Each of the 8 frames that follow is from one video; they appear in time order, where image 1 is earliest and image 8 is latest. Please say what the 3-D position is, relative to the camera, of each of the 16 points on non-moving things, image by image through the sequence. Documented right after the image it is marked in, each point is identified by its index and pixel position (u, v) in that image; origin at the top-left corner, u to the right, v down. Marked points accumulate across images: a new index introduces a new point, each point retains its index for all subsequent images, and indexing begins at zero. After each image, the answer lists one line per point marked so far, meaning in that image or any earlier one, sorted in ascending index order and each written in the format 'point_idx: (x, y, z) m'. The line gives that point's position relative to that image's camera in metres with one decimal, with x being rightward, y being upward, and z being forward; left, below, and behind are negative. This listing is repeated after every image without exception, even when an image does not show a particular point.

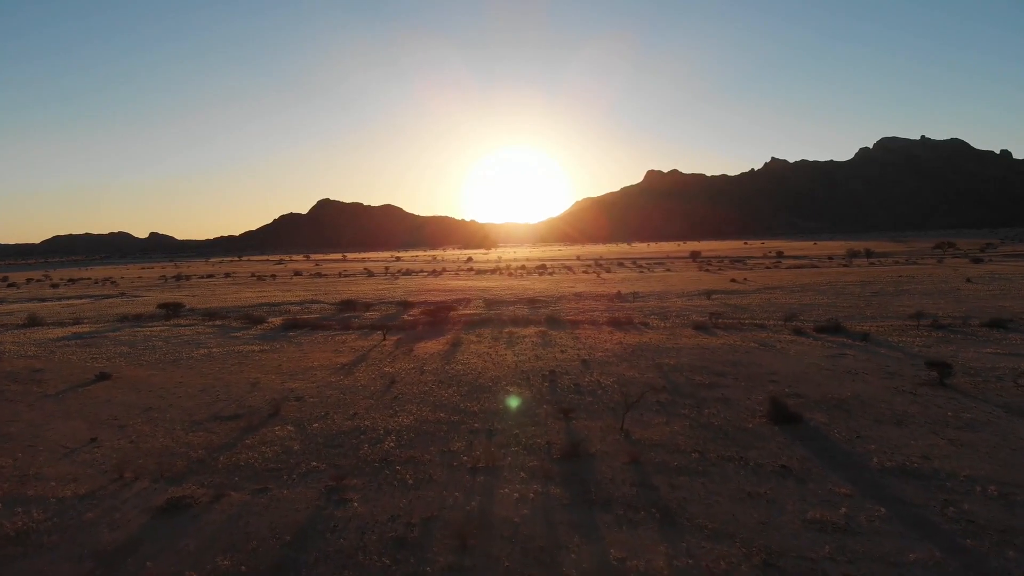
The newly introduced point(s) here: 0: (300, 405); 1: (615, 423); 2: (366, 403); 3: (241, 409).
0: (-3.3, -1.8, +17.6) m
1: (+1.3, -1.7, +14.3) m
2: (-2.2, -1.8, +17.2) m
3: (-4.3, -1.9, +17.8) m
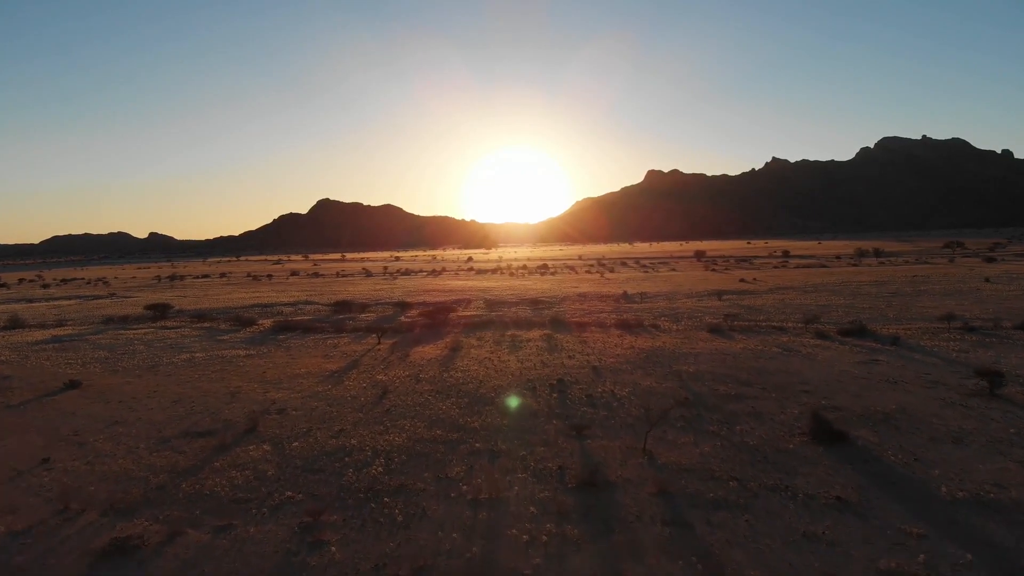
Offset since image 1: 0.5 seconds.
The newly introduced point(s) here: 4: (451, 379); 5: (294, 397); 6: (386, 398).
0: (-3.3, -1.8, +15.8) m
1: (+1.4, -1.7, +12.5) m
2: (-2.2, -1.8, +15.4) m
3: (-4.2, -1.9, +15.9) m
4: (-1.0, -1.5, +18.9) m
5: (-3.5, -1.7, +18.1) m
6: (-1.9, -1.7, +17.1) m
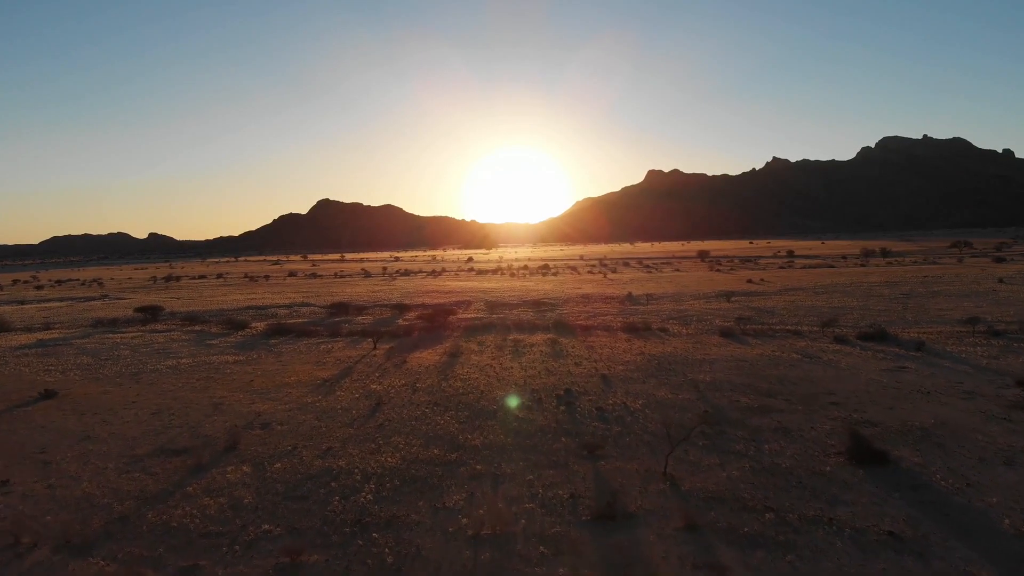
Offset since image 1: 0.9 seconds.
0: (-3.2, -1.9, +14.5) m
1: (+1.4, -1.8, +11.3) m
2: (-2.1, -1.8, +14.1) m
3: (-4.1, -2.0, +14.7) m
4: (-1.0, -1.6, +17.6) m
5: (-3.4, -1.8, +16.8) m
6: (-1.9, -1.7, +15.8) m
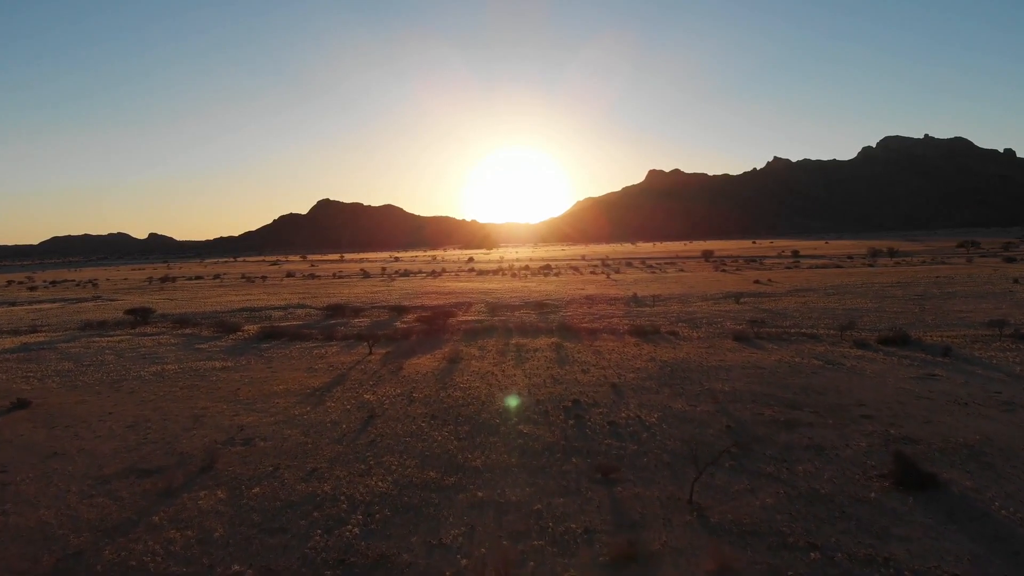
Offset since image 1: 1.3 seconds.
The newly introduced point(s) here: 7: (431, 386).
0: (-3.1, -1.9, +13.3) m
1: (+1.5, -1.8, +10.0) m
2: (-2.0, -1.9, +12.8) m
3: (-4.1, -2.0, +13.4) m
4: (-0.9, -1.6, +16.4) m
5: (-3.4, -1.8, +15.5) m
6: (-1.8, -1.8, +14.6) m
7: (-1.3, -1.6, +18.0) m
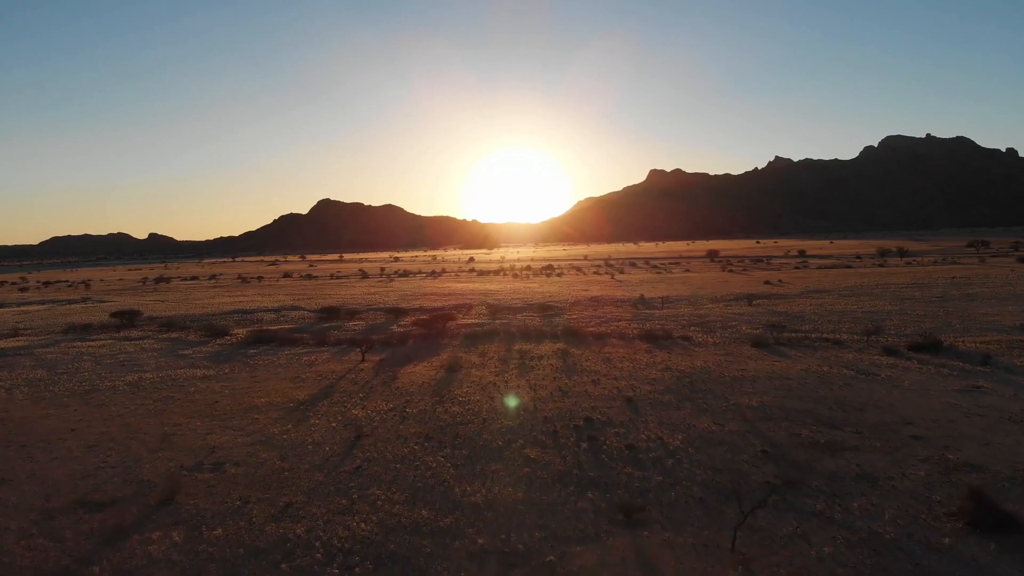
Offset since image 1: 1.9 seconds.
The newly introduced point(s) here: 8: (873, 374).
0: (-3.1, -2.0, +11.6) m
1: (+1.5, -1.9, +8.4) m
2: (-2.0, -1.9, +11.2) m
3: (-4.0, -2.1, +11.8) m
4: (-0.9, -1.7, +14.8) m
5: (-3.3, -1.9, +13.9) m
6: (-1.8, -1.8, +12.9) m
7: (-1.2, -1.6, +16.4) m
8: (+5.8, -1.4, +18.3) m
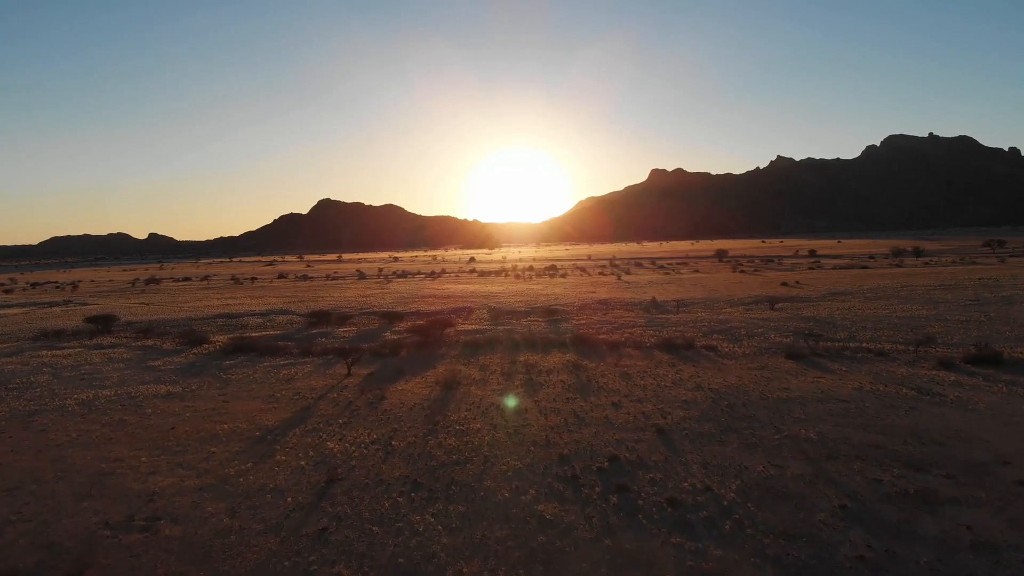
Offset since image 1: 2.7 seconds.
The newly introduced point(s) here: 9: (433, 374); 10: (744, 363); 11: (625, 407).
0: (-3.0, -2.1, +9.1) m
1: (+1.6, -2.0, +5.8) m
2: (-1.9, -2.0, +8.6) m
3: (-4.0, -2.2, +9.2) m
4: (-0.8, -1.7, +12.2) m
5: (-3.3, -2.0, +11.3) m
6: (-1.7, -1.9, +10.4) m
7: (-1.1, -1.7, +13.8) m
8: (+5.9, -1.5, +15.7) m
9: (-1.4, -1.5, +19.3) m
10: (+4.1, -1.3, +19.9) m
11: (+1.5, -1.6, +14.5) m
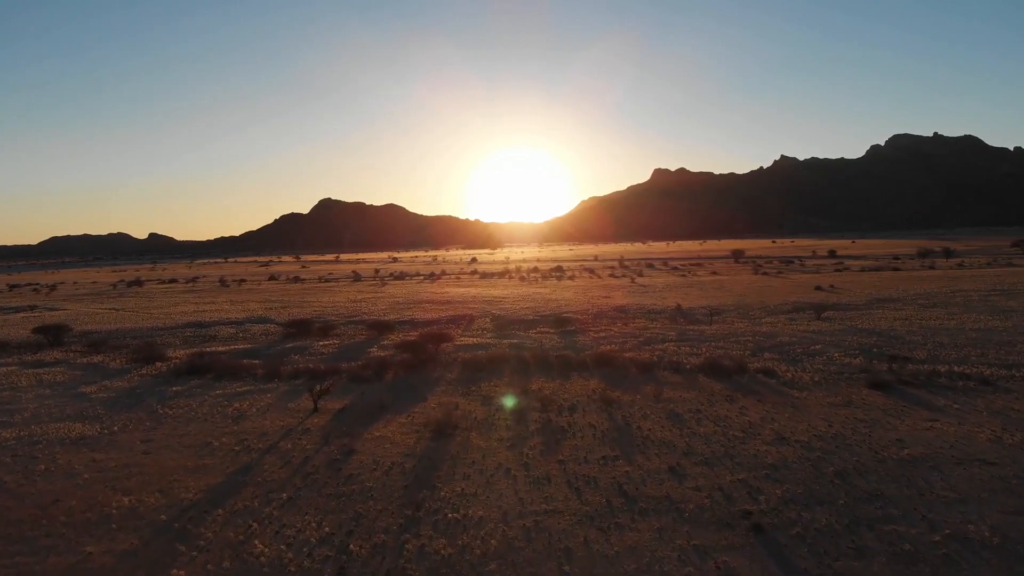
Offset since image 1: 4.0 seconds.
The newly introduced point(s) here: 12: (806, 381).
0: (-2.9, -2.2, +4.8) m
1: (+1.8, -2.1, +1.5) m
2: (-1.8, -2.2, +4.3) m
3: (-3.8, -2.3, +4.9) m
4: (-0.6, -1.9, +7.9) m
5: (-3.1, -2.1, +7.0) m
6: (-1.5, -2.1, +6.1) m
7: (-1.0, -1.9, +9.5) m
8: (+6.1, -1.6, +11.4) m
9: (-1.2, -1.6, +15.0) m
10: (+4.2, -1.5, +15.6) m
11: (+1.6, -1.7, +10.2) m
12: (+4.5, -1.4, +17.5) m
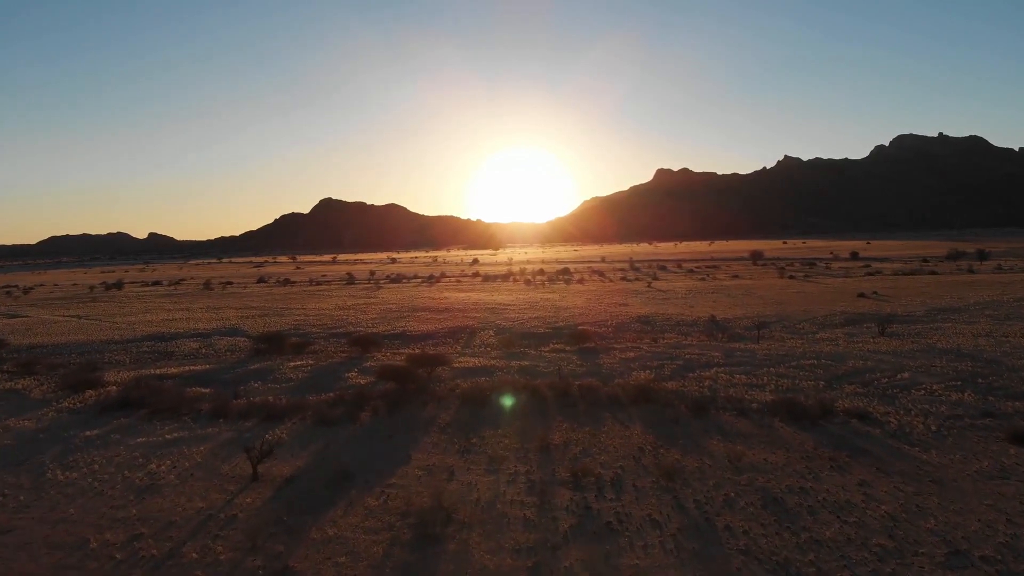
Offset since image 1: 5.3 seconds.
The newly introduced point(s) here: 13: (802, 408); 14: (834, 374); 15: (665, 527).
0: (-2.7, -2.4, +0.3) m
1: (+1.9, -2.3, -3.0) m
2: (-1.6, -2.4, -0.1) m
3: (-3.7, -2.5, +0.5) m
4: (-0.5, -2.1, +3.4) m
5: (-2.9, -2.3, +2.6) m
6: (-1.4, -2.3, +1.6) m
7: (-0.8, -2.1, +5.1) m
8: (+6.3, -1.8, +7.0) m
9: (-1.0, -1.9, +10.6) m
10: (+4.4, -1.7, +11.2) m
11: (+1.8, -1.9, +5.8) m
12: (+4.7, -1.6, +13.1) m
13: (+3.8, -1.5, +14.7) m
14: (+5.1, -1.3, +18.0) m
15: (+1.1, -1.8, +8.6) m
